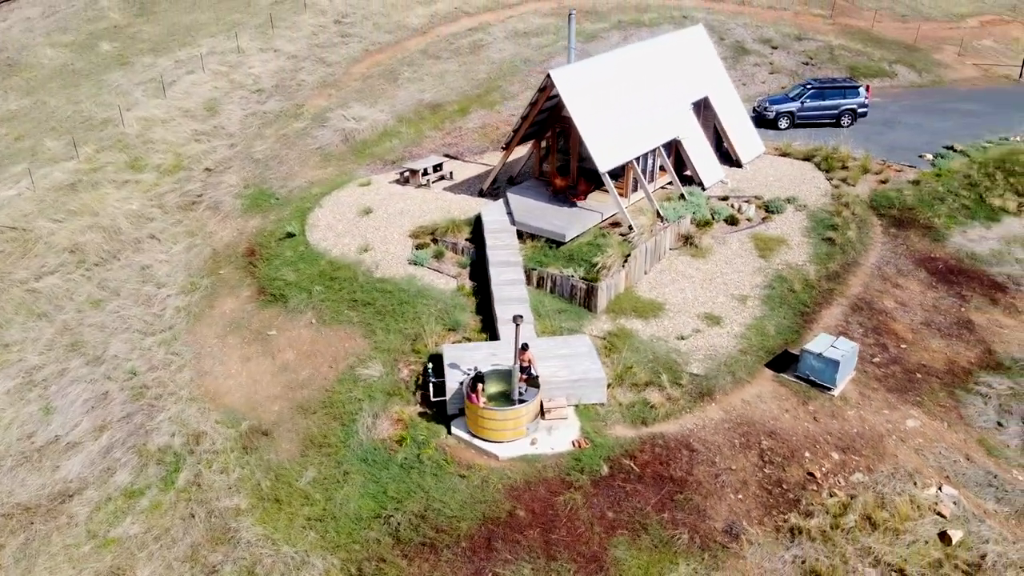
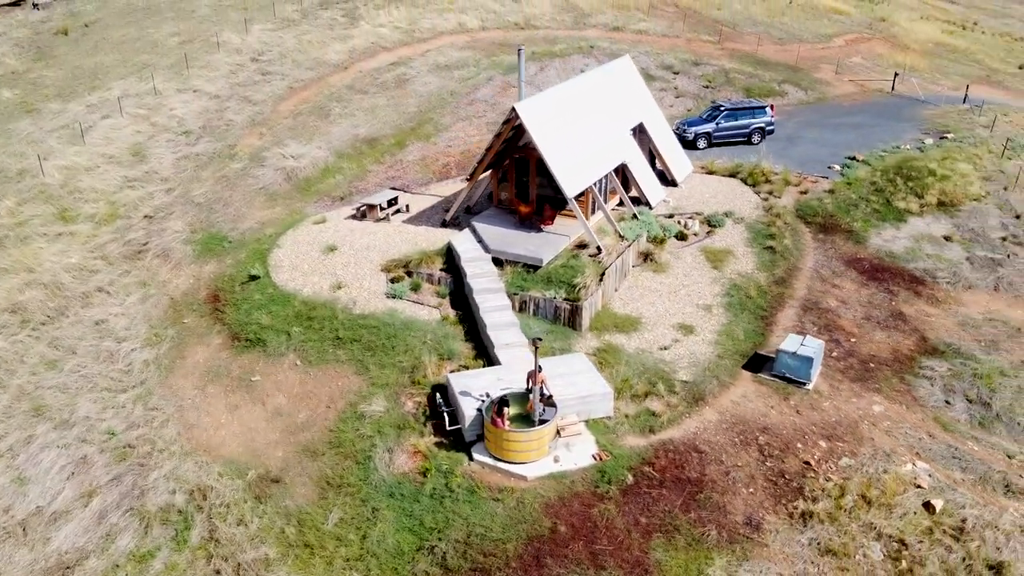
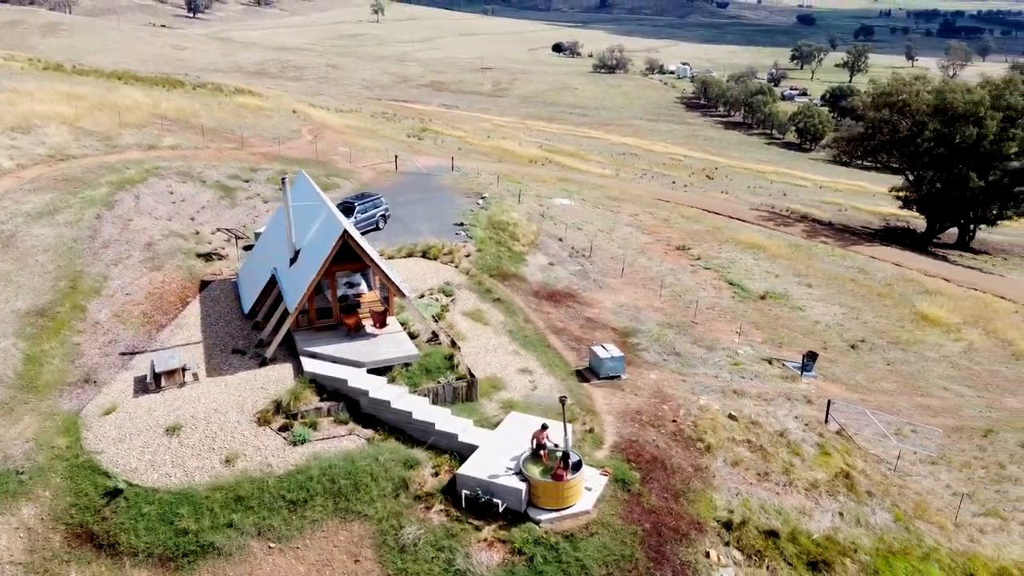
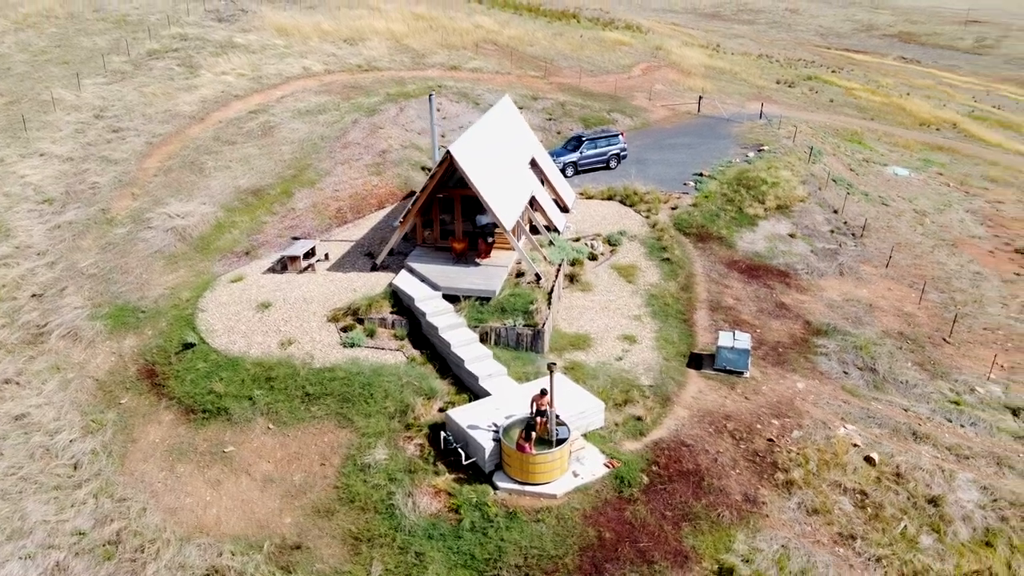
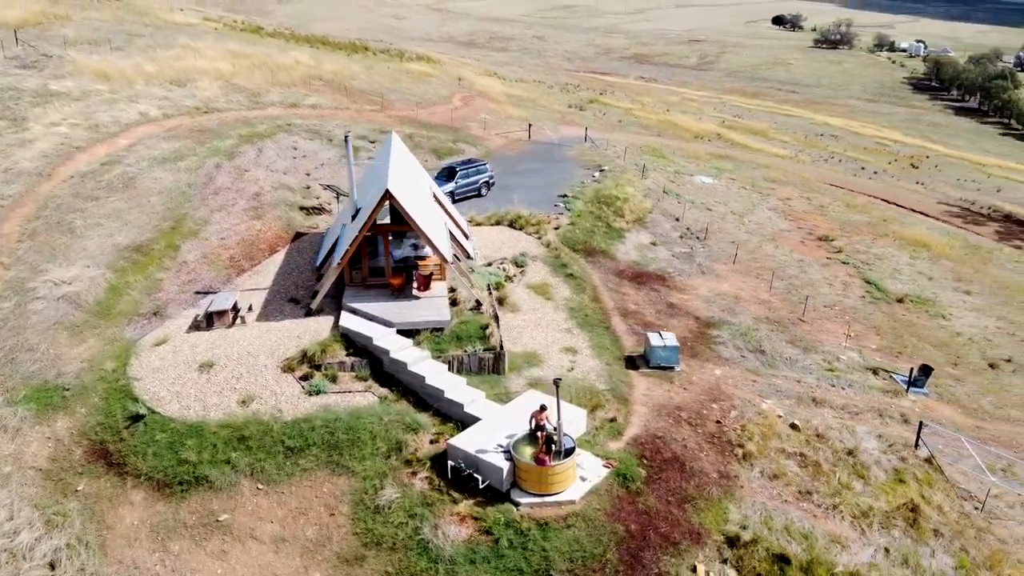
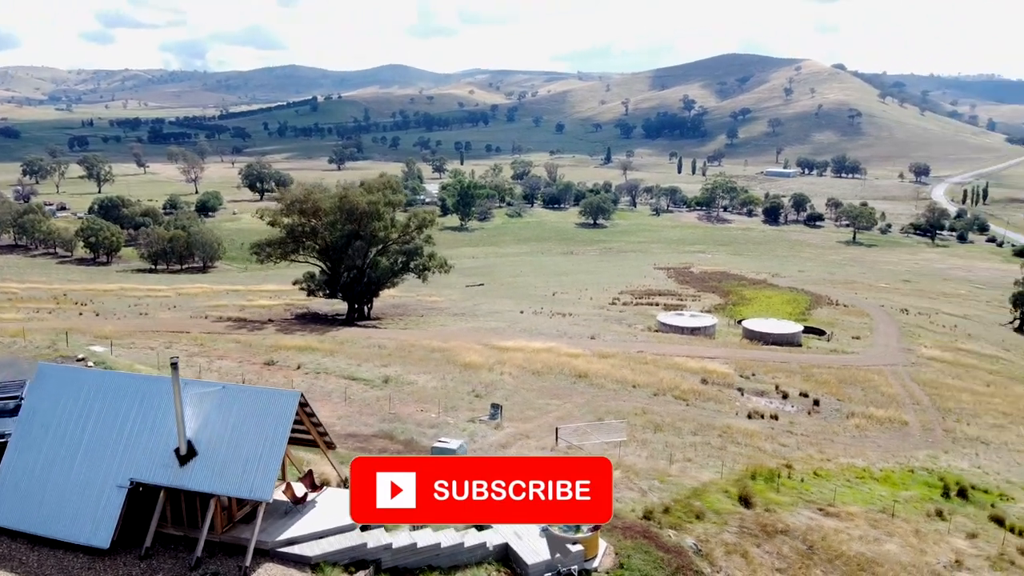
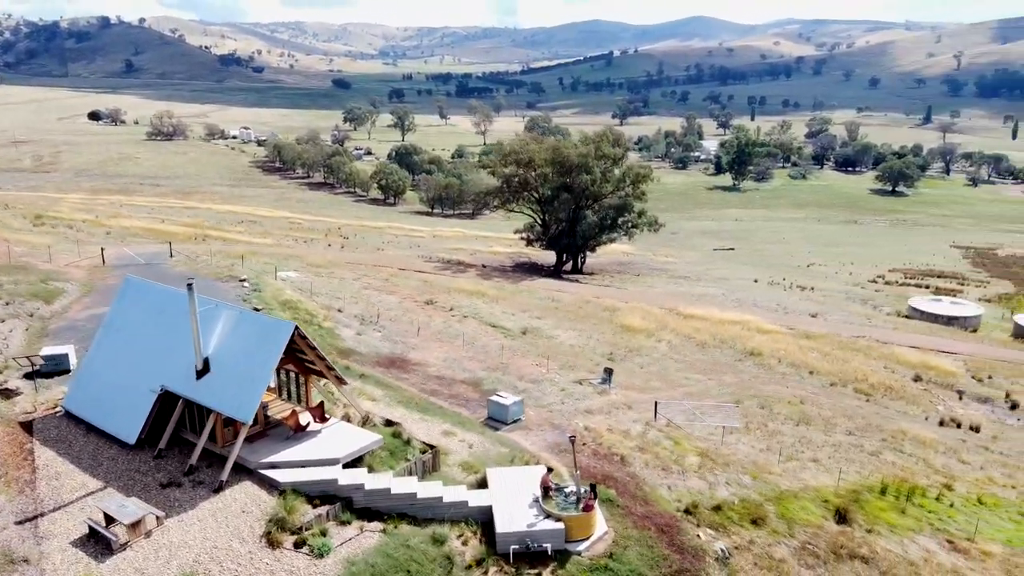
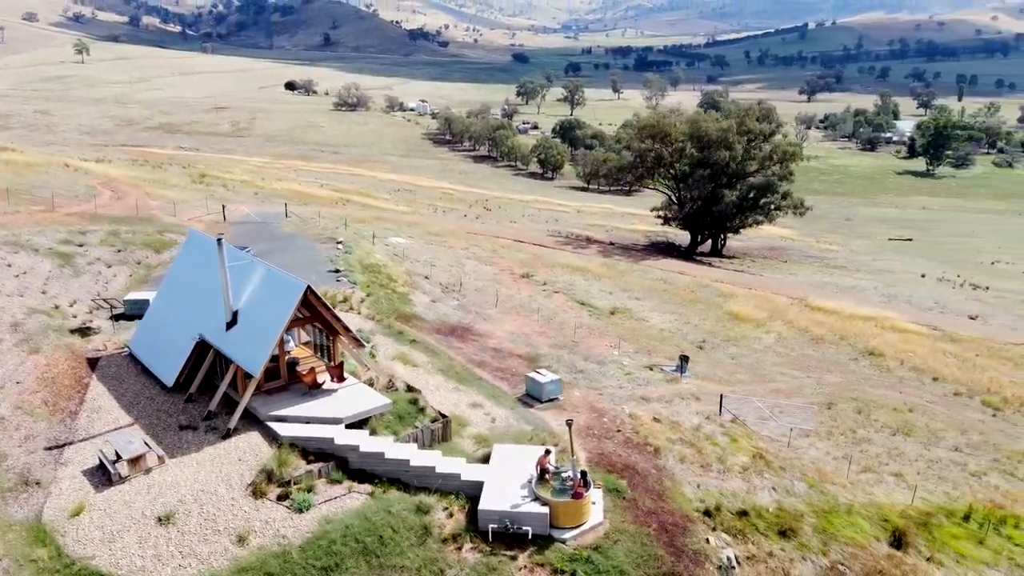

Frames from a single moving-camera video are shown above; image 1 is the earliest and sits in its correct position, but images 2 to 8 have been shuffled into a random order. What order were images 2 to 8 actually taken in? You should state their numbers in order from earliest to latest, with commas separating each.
2, 4, 5, 3, 8, 7, 6
